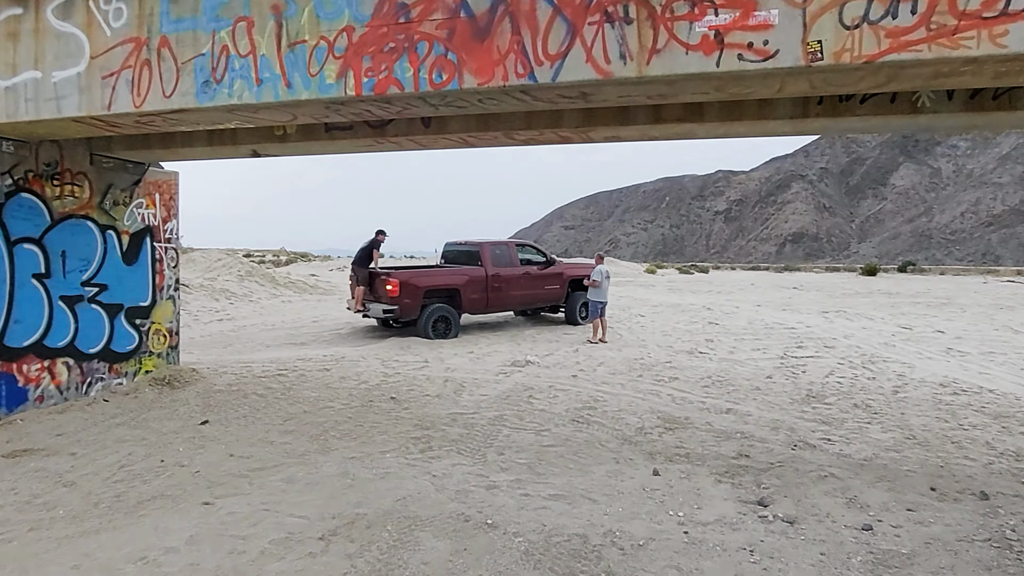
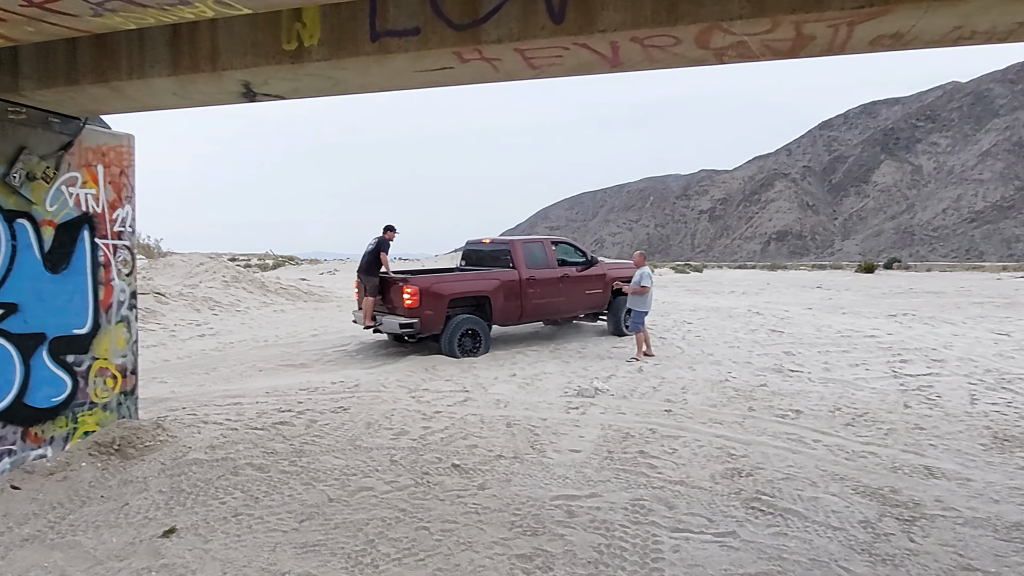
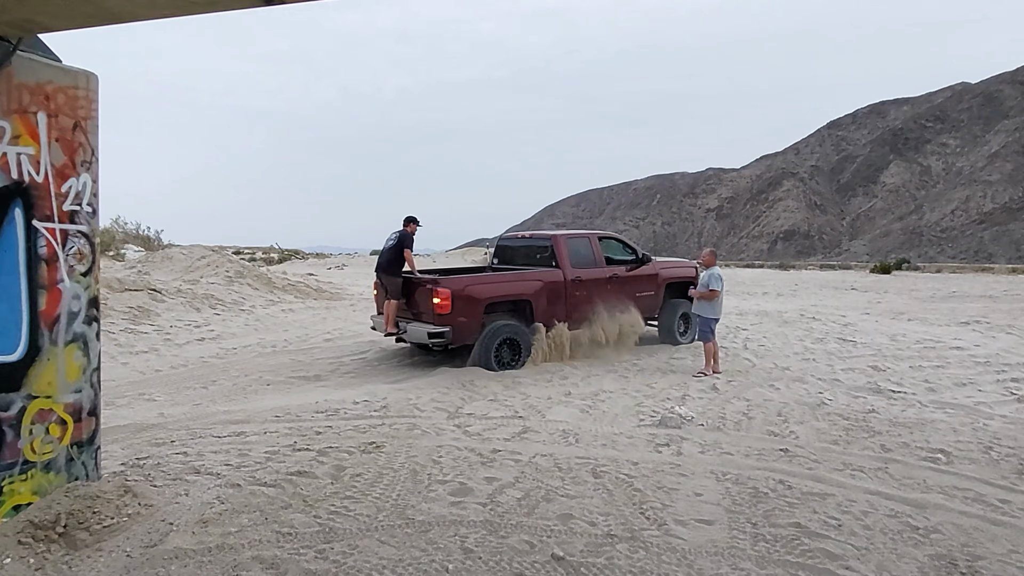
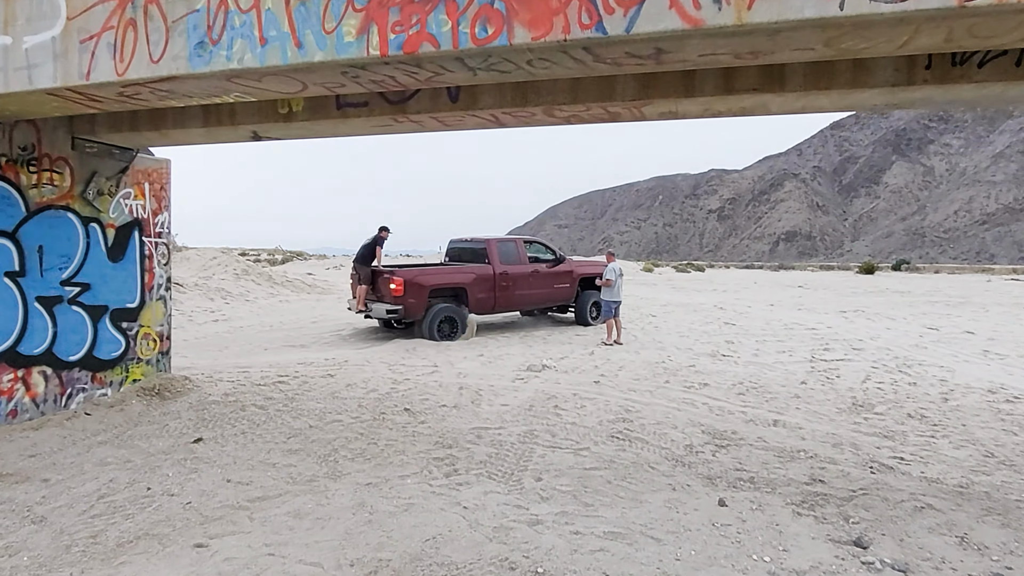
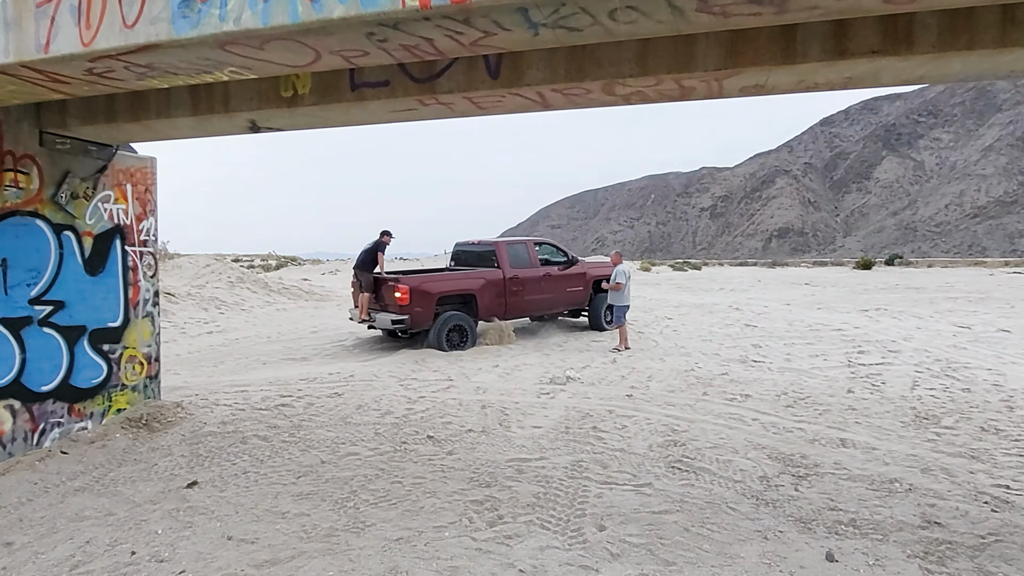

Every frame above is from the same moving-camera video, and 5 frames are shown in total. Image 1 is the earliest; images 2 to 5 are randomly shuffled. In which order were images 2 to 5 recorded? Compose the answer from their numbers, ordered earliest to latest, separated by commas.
4, 5, 2, 3
